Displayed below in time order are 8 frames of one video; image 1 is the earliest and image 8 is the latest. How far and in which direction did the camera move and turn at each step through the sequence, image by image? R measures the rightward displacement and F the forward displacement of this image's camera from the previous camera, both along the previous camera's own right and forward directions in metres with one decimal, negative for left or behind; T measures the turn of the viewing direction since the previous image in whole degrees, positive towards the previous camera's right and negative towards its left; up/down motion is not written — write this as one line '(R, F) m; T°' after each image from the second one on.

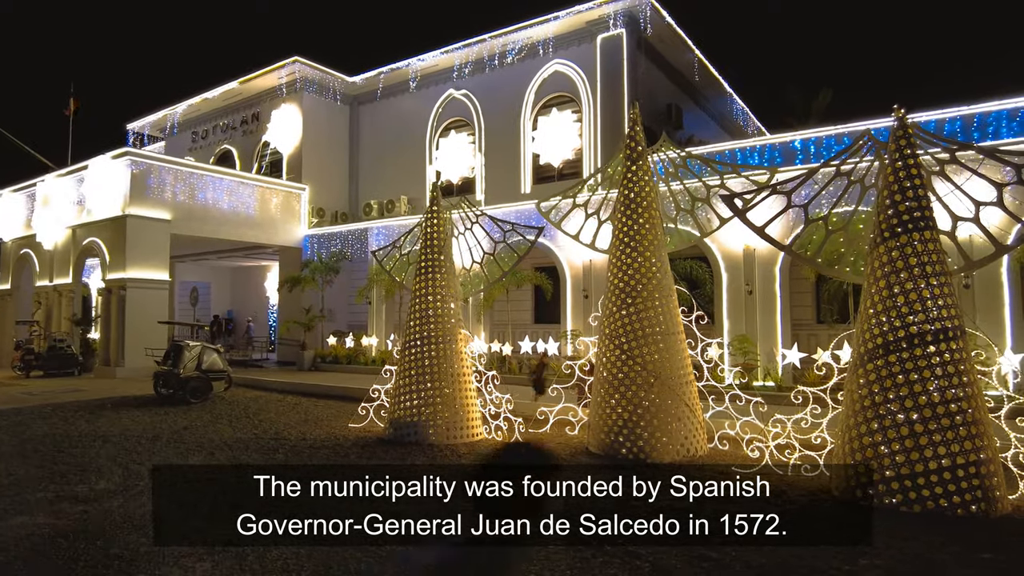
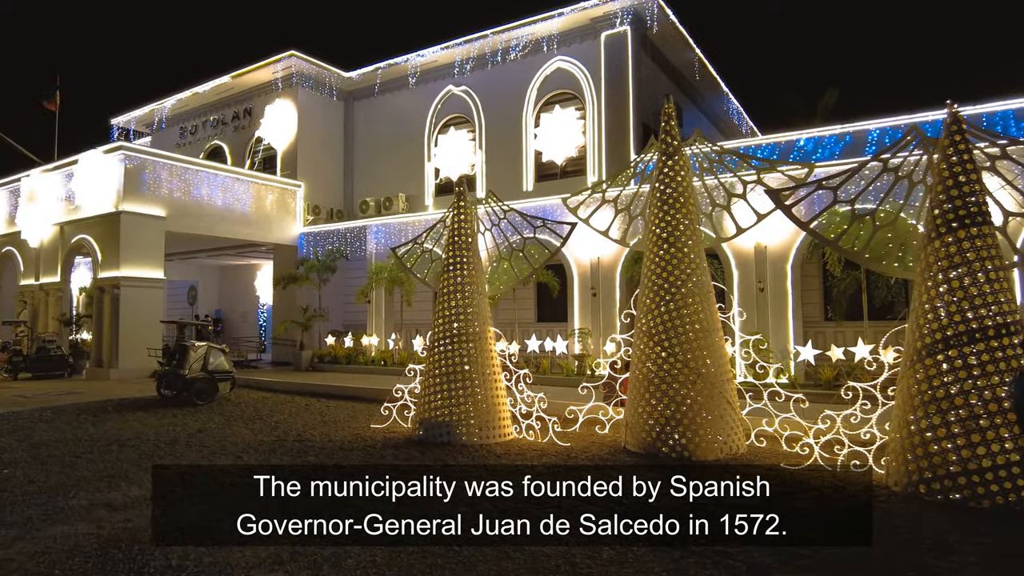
(-0.7, +0.2) m; +2°
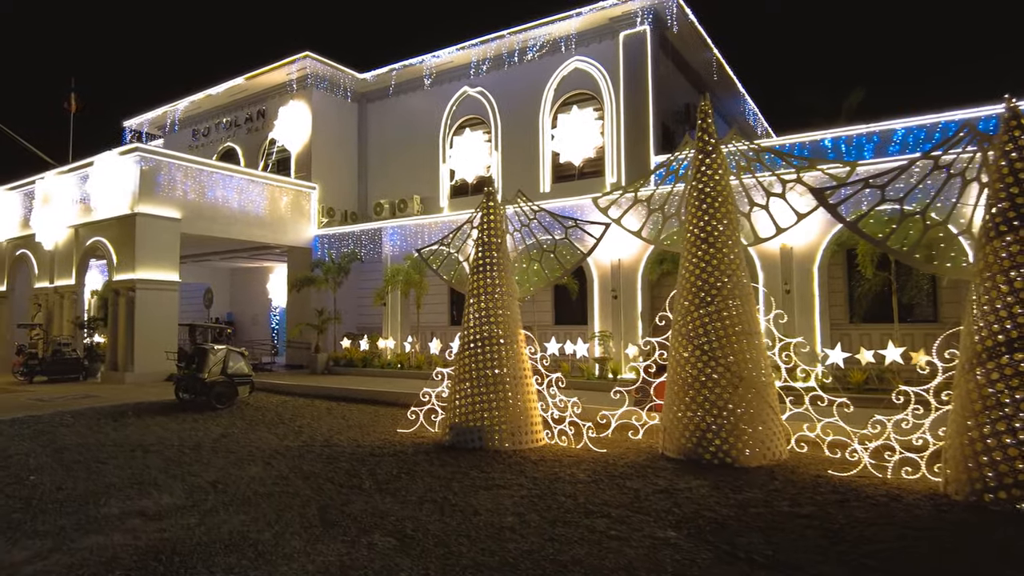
(-0.4, +0.2) m; 0°
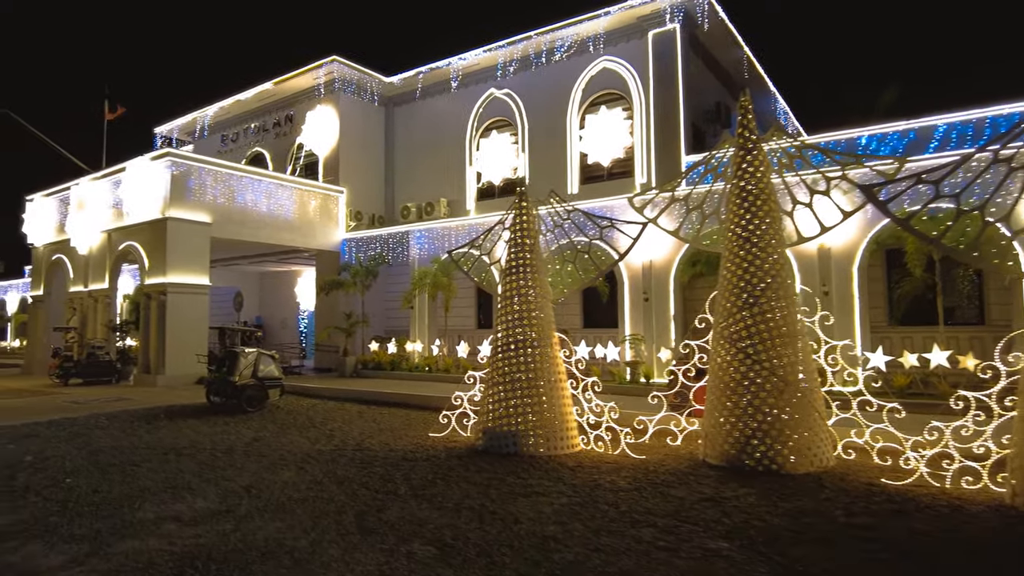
(-0.1, +0.2) m; -2°
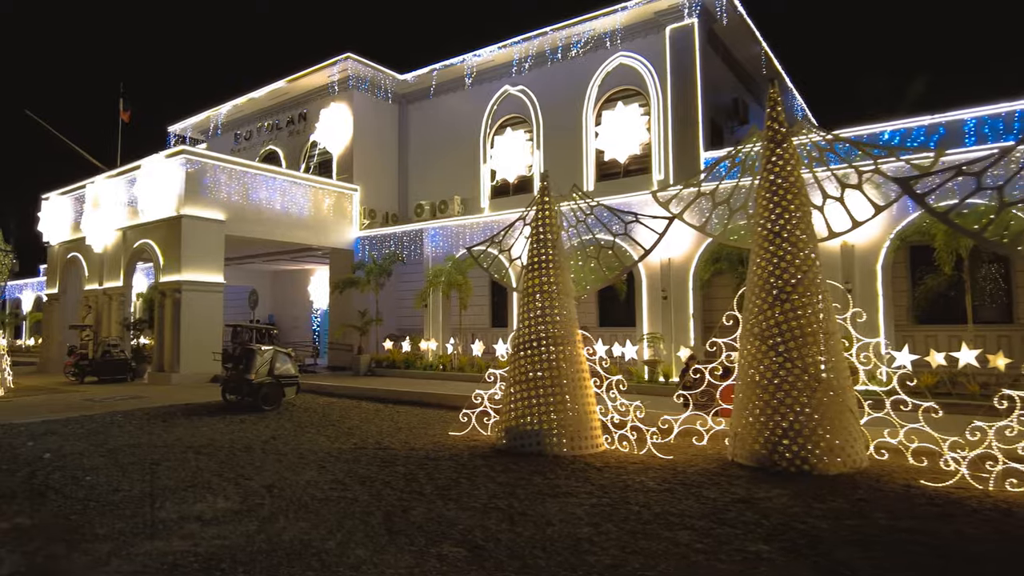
(-0.2, +0.1) m; -1°
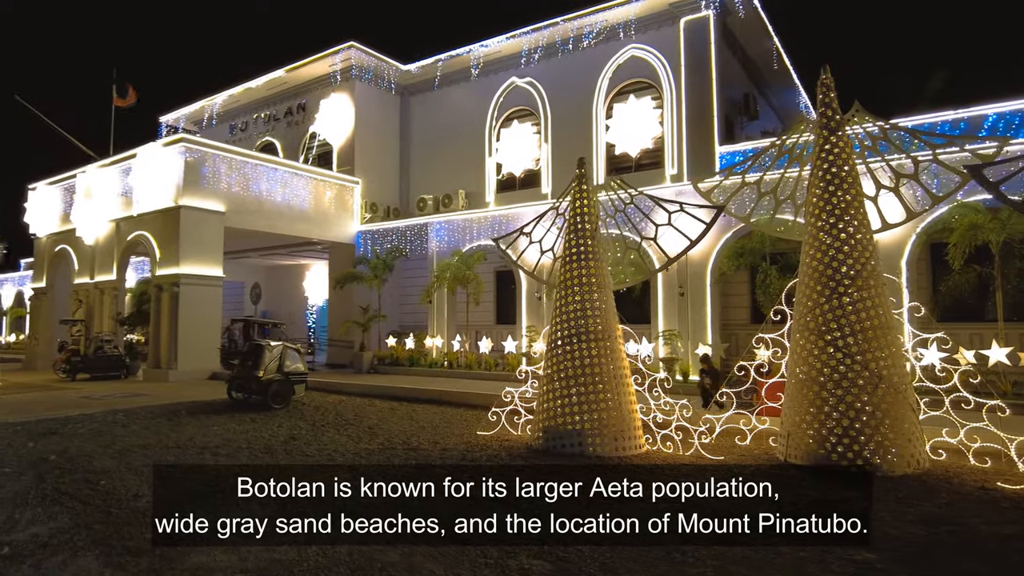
(-0.6, +0.4) m; +1°
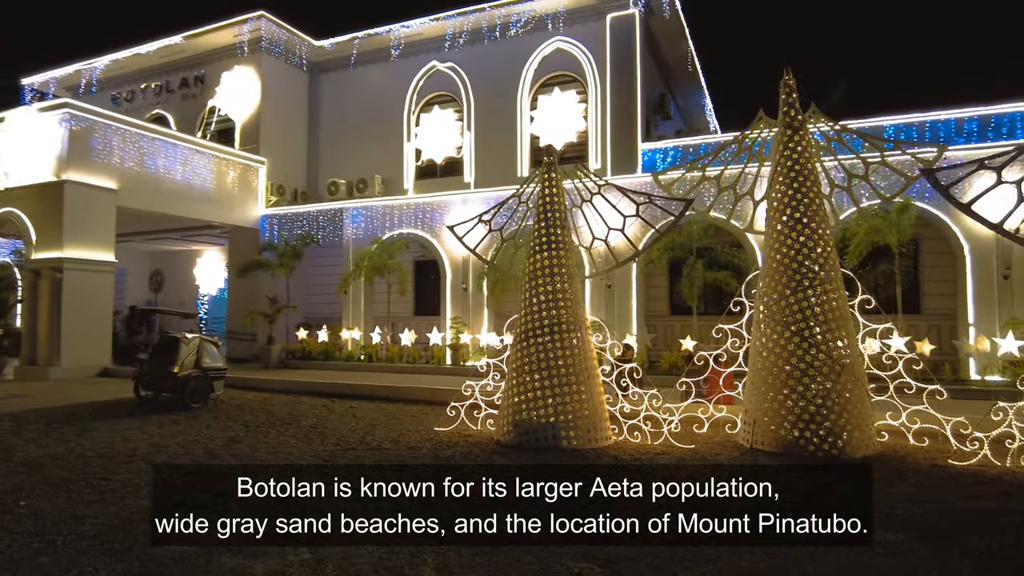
(-1.0, +0.4) m; +10°
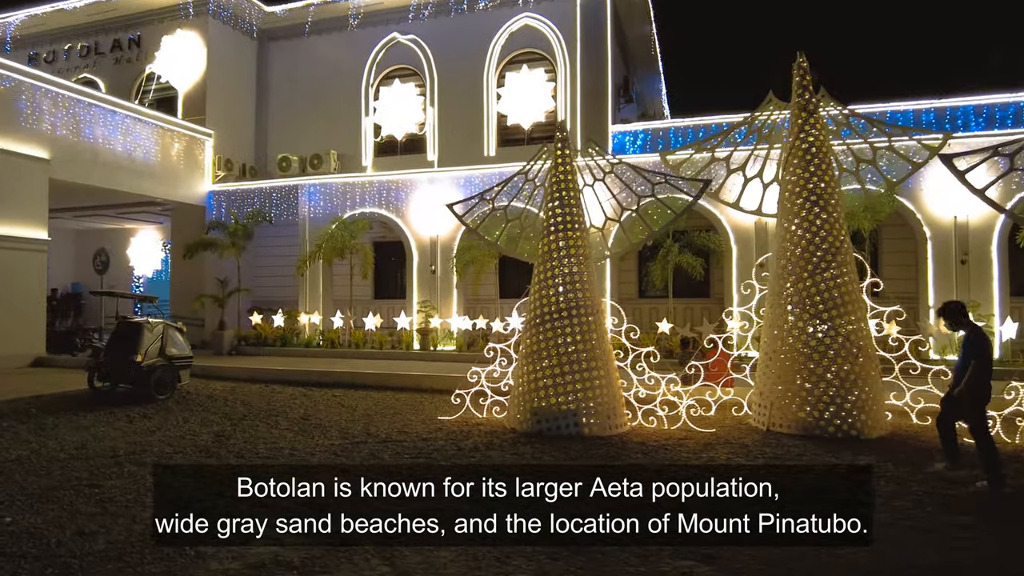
(-1.0, +0.4) m; +6°
